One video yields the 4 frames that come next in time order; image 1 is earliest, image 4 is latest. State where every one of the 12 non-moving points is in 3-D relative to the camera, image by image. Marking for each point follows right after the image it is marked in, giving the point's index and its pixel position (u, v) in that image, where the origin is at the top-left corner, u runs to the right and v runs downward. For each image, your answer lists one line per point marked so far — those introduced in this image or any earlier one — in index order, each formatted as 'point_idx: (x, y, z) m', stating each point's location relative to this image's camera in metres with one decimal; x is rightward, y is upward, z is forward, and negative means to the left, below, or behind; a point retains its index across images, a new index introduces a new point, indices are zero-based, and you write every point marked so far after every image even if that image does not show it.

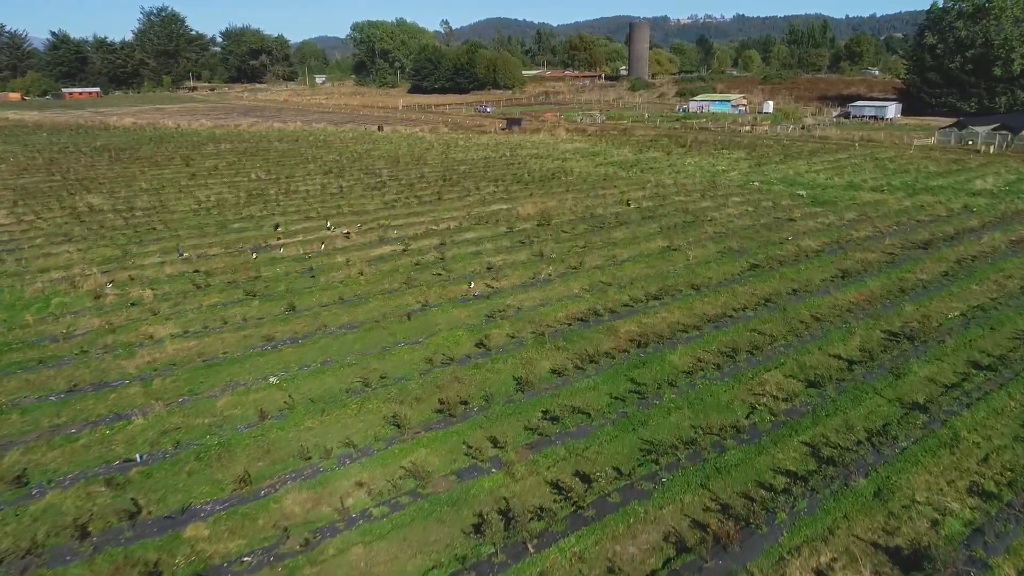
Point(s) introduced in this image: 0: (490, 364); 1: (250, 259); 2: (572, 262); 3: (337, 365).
0: (-0.4, -1.2, +11.4) m
1: (-6.8, +0.8, +18.0) m
2: (+1.5, +0.6, +17.3) m
3: (-2.9, -1.3, +11.5) m
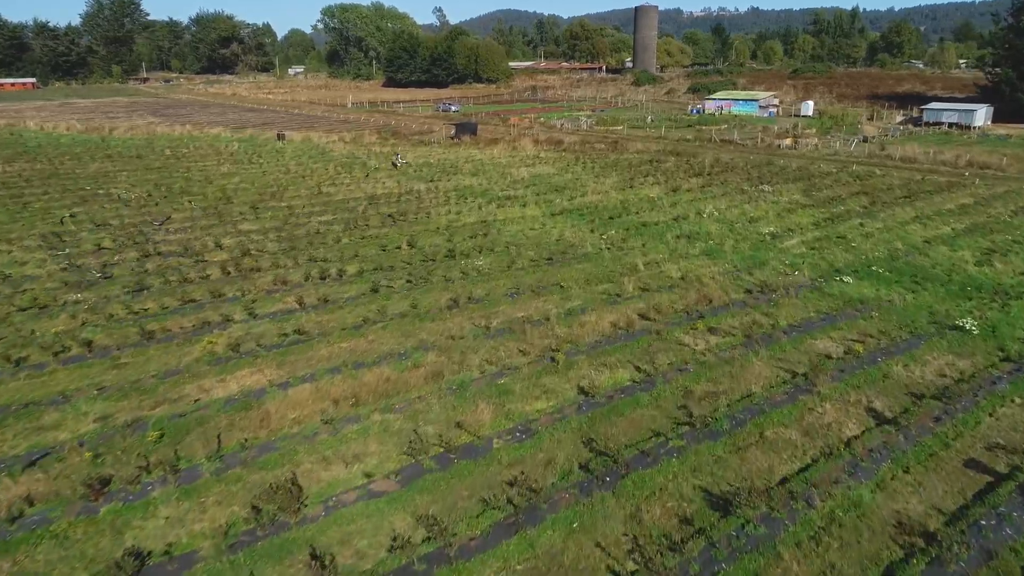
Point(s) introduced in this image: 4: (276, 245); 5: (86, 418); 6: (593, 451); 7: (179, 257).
0: (-3.8, -5.5, -3.0) m
1: (-10.1, -3.4, +3.6) m
2: (-1.9, -3.6, +2.8) m
3: (-6.4, -5.5, -2.9) m
4: (-5.8, +1.1, +17.1) m
5: (-5.3, -1.6, +8.9) m
6: (+1.0, -1.8, +8.0) m
7: (-7.6, +0.7, +15.8) m
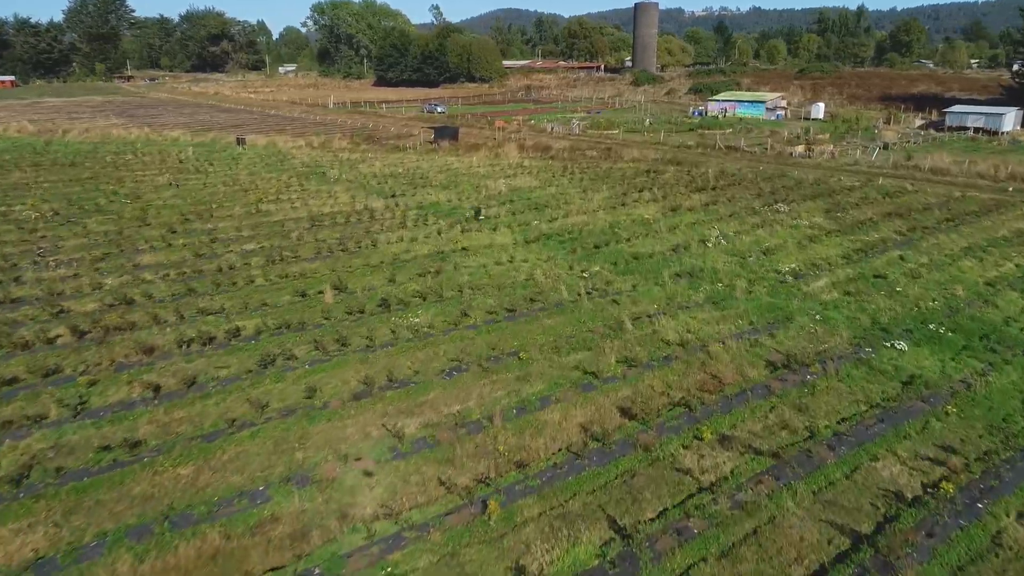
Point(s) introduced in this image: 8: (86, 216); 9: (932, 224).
0: (-4.7, -6.6, -6.6) m
1: (-11.0, -4.4, +0.1) m
2: (-2.8, -4.6, -0.7) m
3: (-7.3, -6.5, -6.5) m
4: (-6.6, 0.0, +13.5) m
5: (-6.2, -2.7, +5.4) m
6: (+0.1, -2.9, +4.4) m
7: (-8.5, -0.3, +12.3) m
8: (-12.0, +2.0, +19.7) m
9: (+11.1, +1.7, +18.4) m
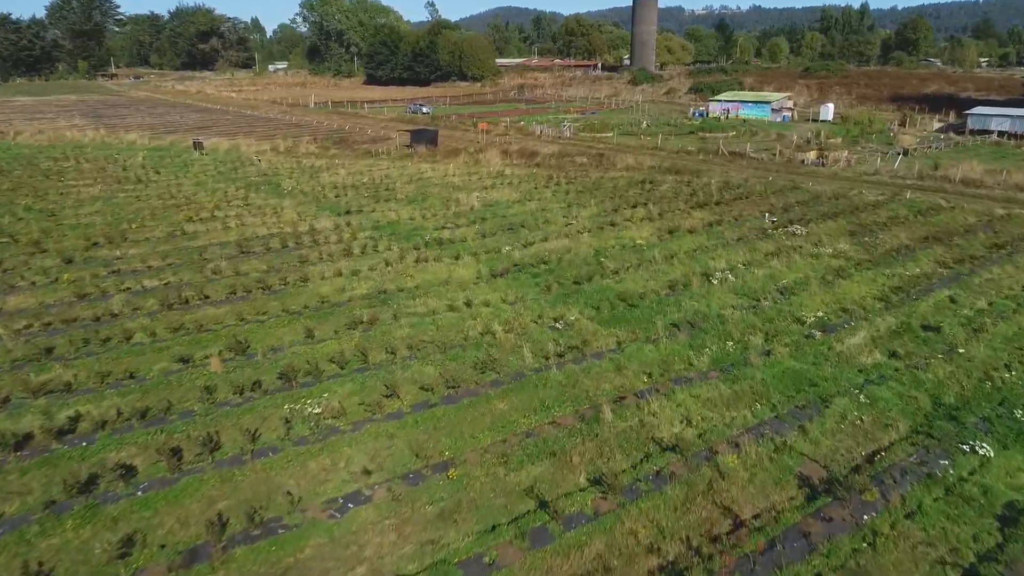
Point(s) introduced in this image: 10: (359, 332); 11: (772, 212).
0: (-5.5, -7.5, -9.7) m
1: (-11.8, -5.3, -3.0) m
2: (-3.6, -5.6, -3.8) m
3: (-8.0, -7.5, -9.5) m
4: (-7.4, -0.9, +10.4) m
5: (-7.0, -3.6, +2.3) m
6: (-0.7, -3.8, +1.4) m
7: (-9.2, -1.2, +9.2) m
8: (-12.8, +1.1, +16.6) m
9: (+10.3, +0.8, +15.4) m
10: (-2.5, -0.7, +11.1) m
11: (+7.2, +2.1, +19.3) m
